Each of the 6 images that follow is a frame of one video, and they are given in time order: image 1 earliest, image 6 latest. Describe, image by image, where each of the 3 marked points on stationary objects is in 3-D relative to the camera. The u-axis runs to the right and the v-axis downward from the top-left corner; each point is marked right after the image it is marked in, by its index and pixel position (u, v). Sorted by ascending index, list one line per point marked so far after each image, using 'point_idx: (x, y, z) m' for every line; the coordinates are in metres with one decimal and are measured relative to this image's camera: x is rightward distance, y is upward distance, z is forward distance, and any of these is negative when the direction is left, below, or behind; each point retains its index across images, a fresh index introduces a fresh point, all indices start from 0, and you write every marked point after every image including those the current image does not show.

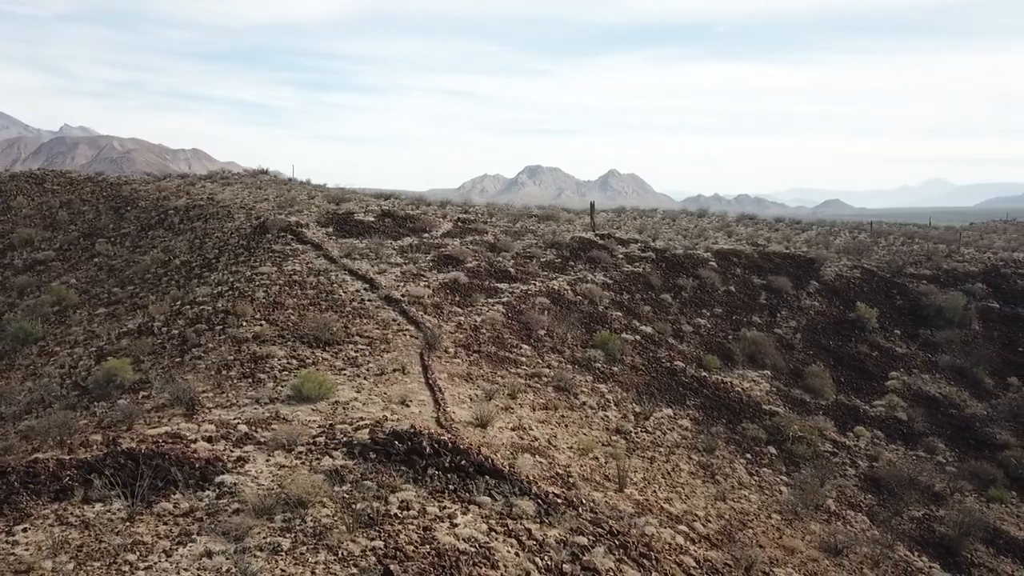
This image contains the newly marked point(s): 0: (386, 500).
0: (-1.1, -1.8, +6.8) m
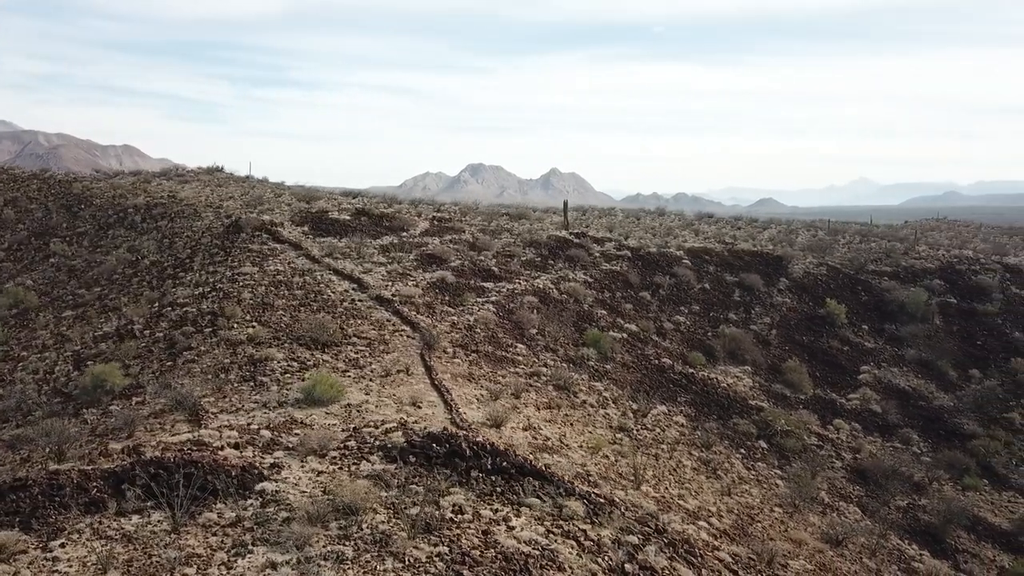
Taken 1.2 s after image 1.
0: (-0.6, -1.8, +6.7) m
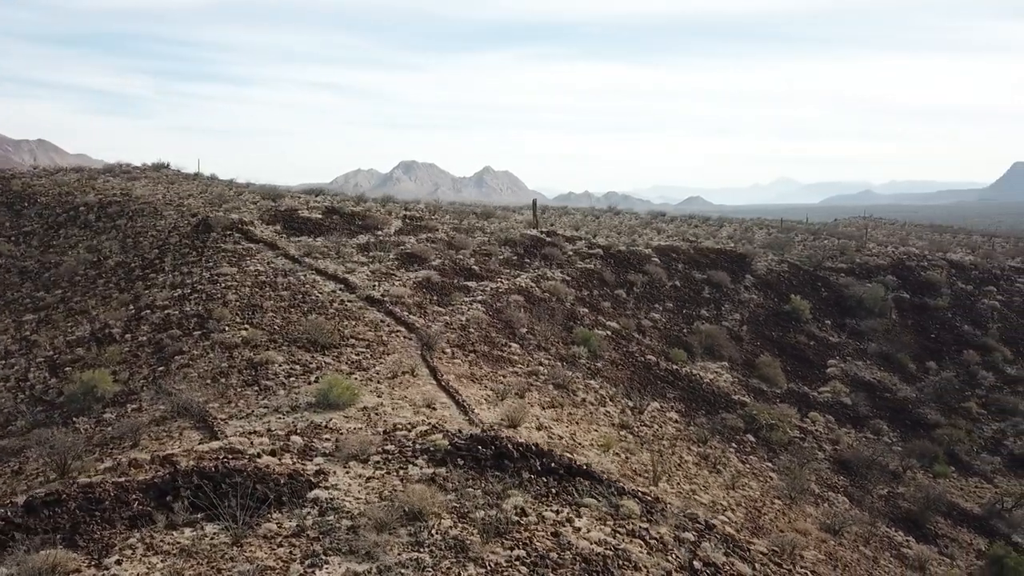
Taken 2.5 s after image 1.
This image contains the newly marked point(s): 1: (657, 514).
0: (-0.1, -1.8, +6.7) m
1: (+1.3, -2.0, +7.2) m
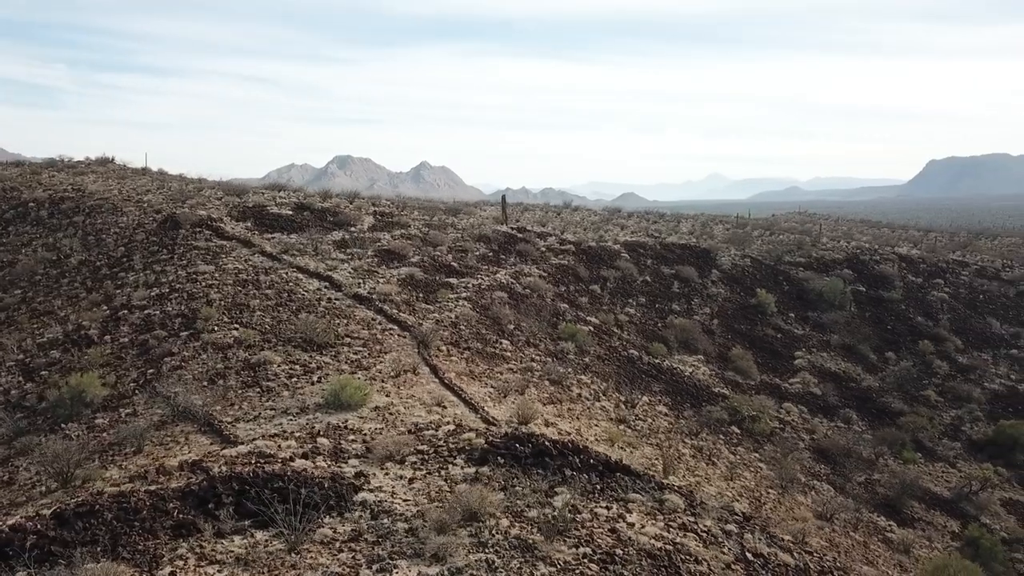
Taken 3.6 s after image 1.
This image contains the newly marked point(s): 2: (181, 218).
0: (+0.3, -1.8, +6.6) m
1: (+1.7, -2.0, +7.3) m
2: (-7.5, +1.6, +18.1) m
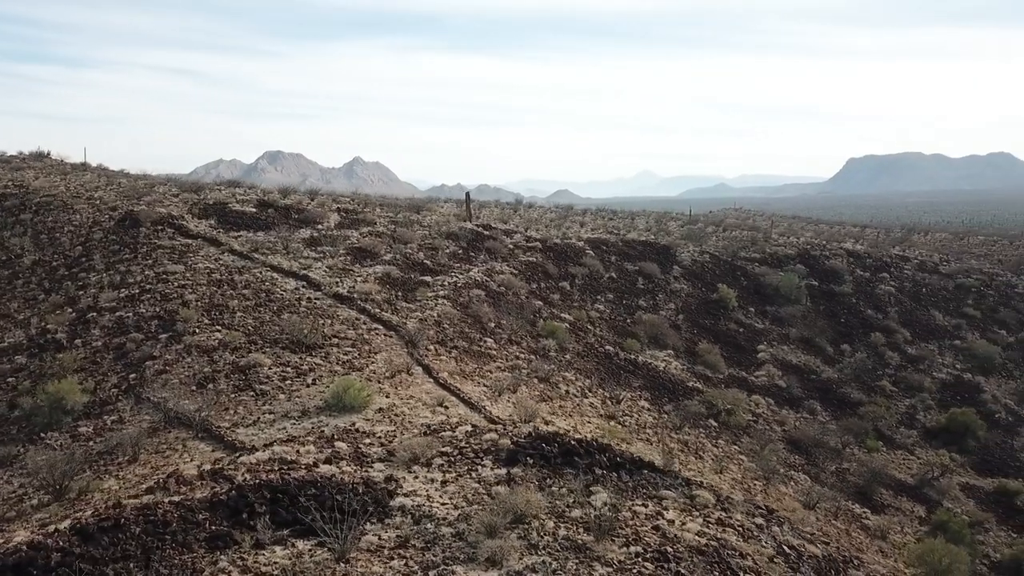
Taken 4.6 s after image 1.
0: (+0.7, -1.8, +6.6) m
1: (+2.0, -2.0, +7.4) m
2: (-8.1, +1.6, +17.4) m
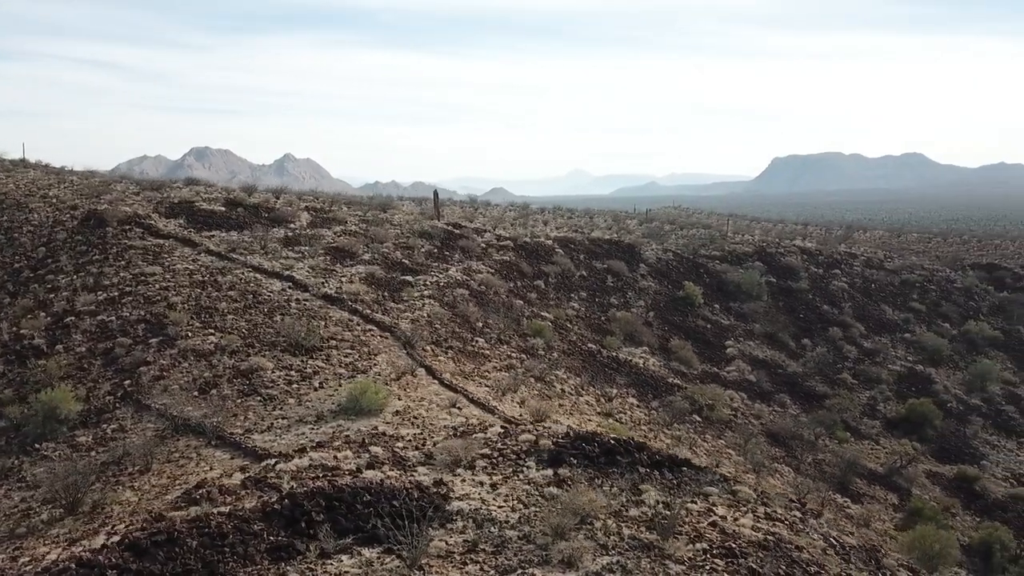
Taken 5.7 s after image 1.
0: (+1.1, -1.8, +6.7) m
1: (+2.3, -2.0, +7.6) m
2: (-8.5, +1.5, +16.8) m
